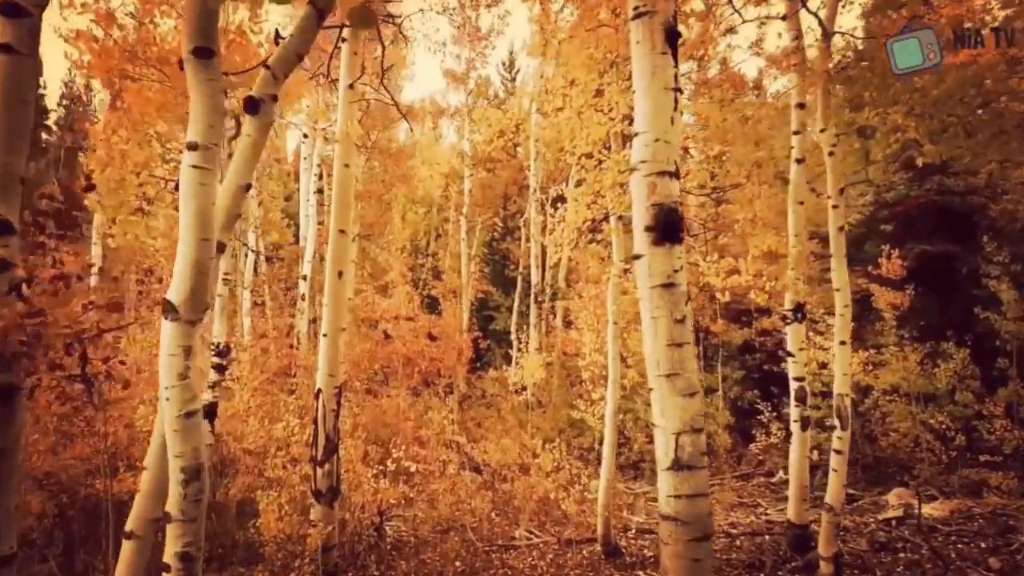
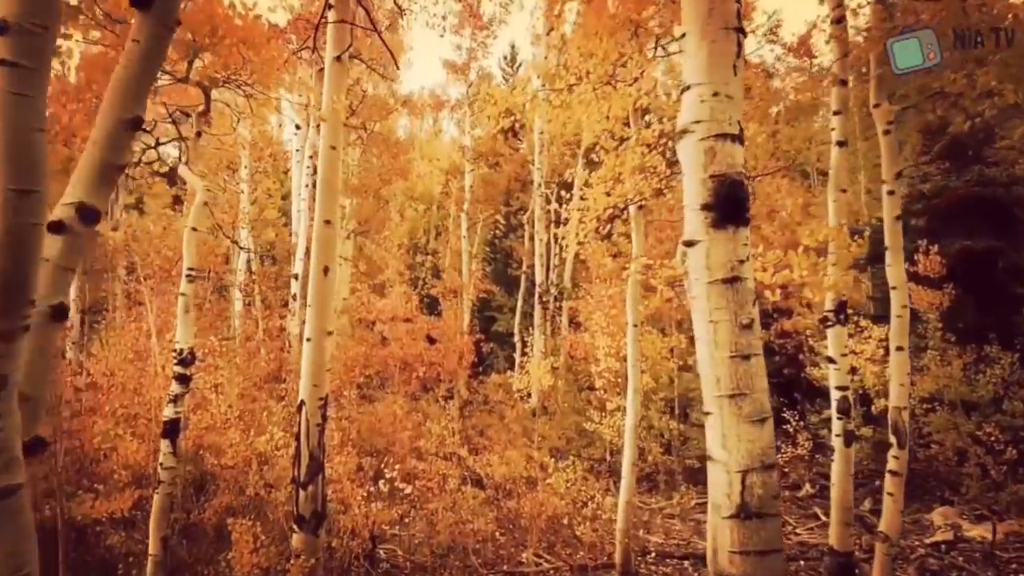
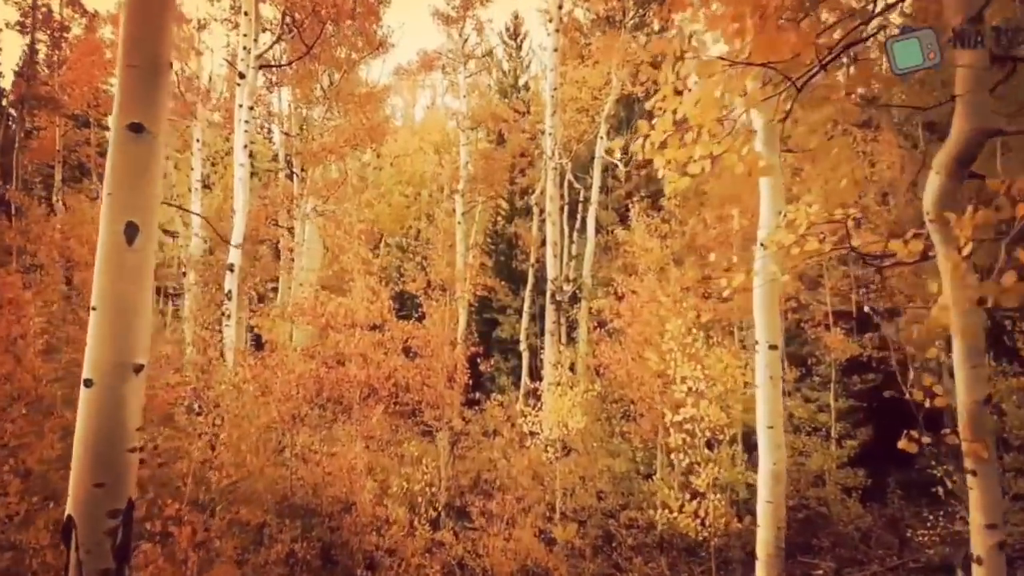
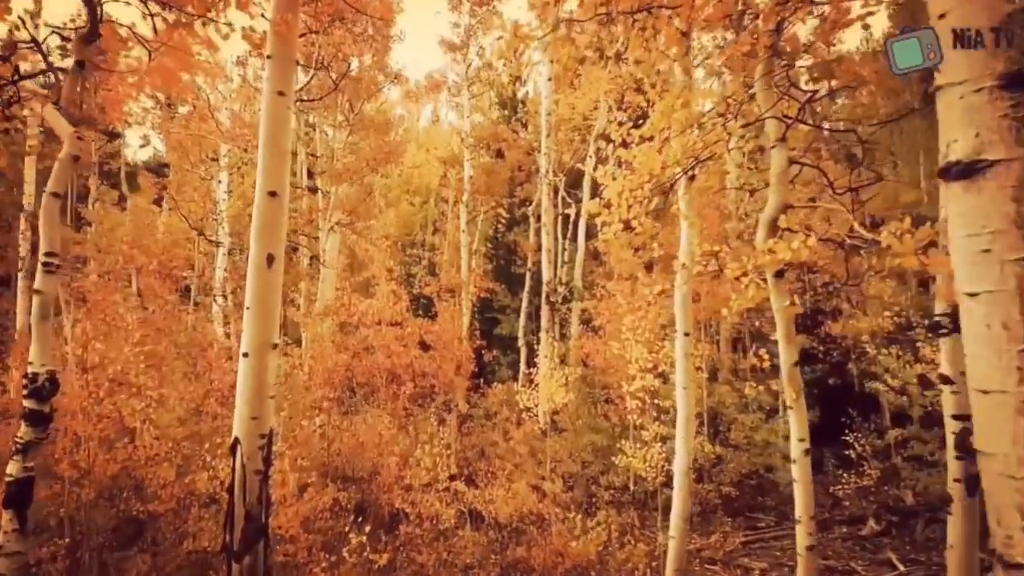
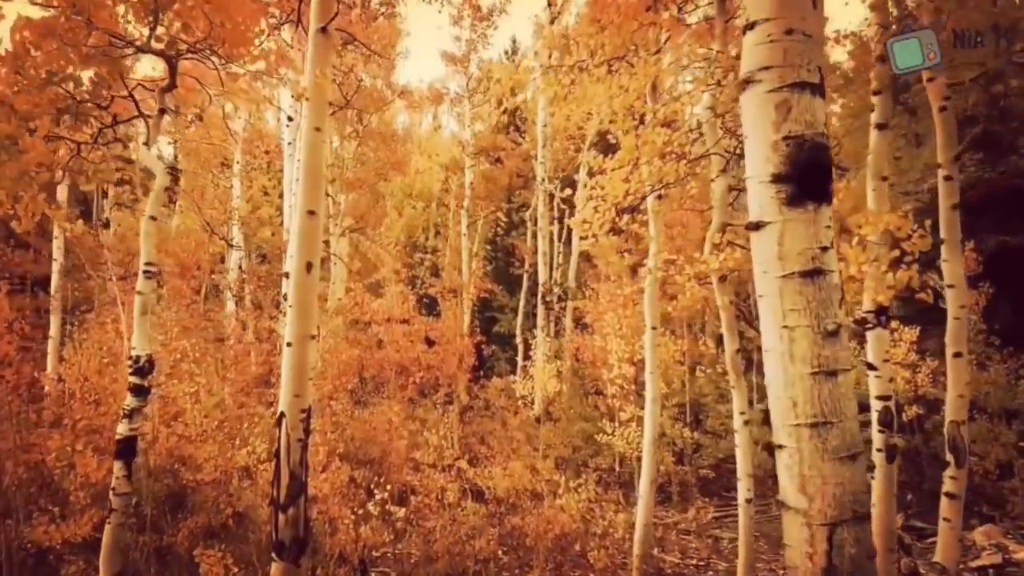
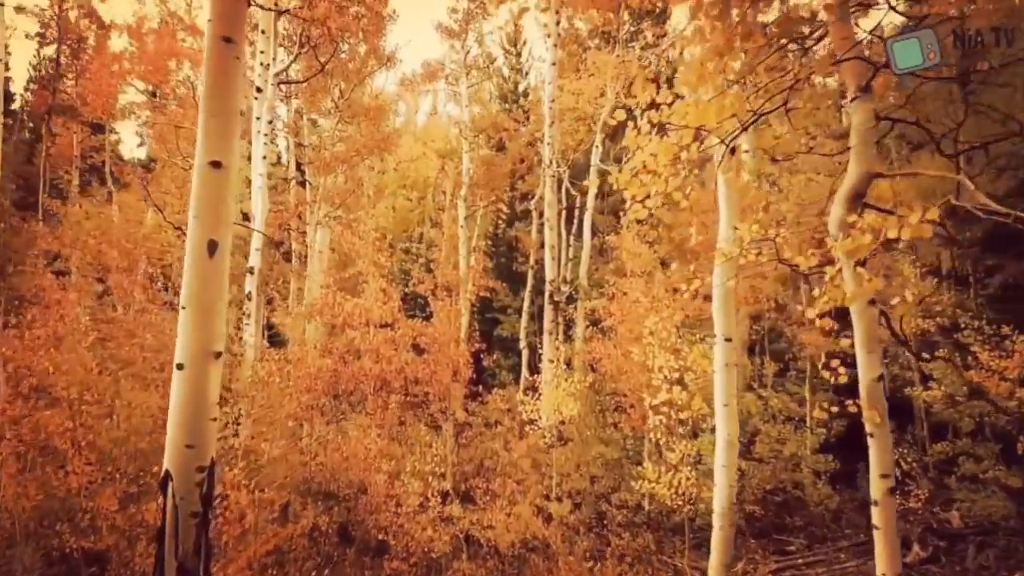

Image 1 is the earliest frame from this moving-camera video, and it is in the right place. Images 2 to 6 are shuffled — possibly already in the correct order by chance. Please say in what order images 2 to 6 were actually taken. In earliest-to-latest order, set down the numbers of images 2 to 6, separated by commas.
2, 5, 4, 6, 3
